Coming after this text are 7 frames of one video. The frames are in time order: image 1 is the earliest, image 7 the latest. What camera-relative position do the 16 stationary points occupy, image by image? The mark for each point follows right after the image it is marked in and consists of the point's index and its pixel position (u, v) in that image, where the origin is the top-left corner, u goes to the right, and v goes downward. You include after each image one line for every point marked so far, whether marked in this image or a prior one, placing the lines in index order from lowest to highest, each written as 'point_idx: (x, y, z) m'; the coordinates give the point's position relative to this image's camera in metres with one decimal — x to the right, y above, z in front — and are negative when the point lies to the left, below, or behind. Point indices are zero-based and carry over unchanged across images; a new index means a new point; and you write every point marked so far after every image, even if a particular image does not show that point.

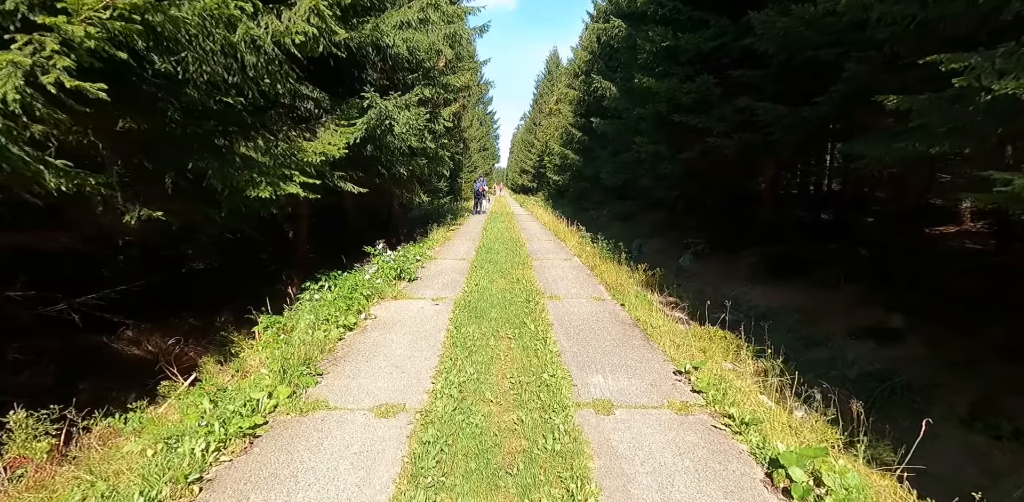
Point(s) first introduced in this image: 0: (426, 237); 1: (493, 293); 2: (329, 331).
0: (-2.4, +0.4, +12.6) m
1: (-0.3, -0.6, +6.7) m
2: (-2.0, -0.9, +4.8) m
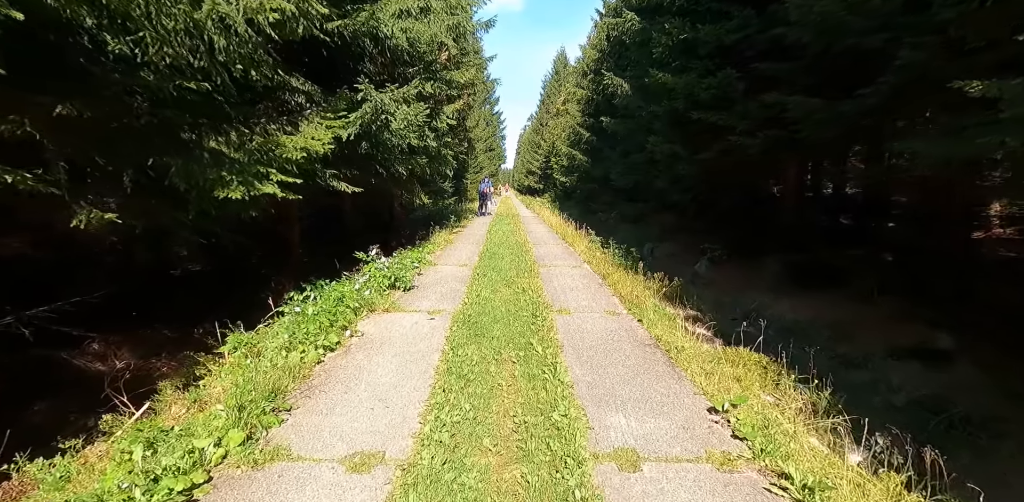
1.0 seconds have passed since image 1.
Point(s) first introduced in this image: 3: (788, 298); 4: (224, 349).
0: (-2.3, +0.3, +12.0) m
1: (-0.2, -0.7, +6.0) m
2: (-2.0, -1.0, +4.2) m
3: (+5.4, -0.9, +8.7) m
4: (-2.8, -0.9, +4.4) m
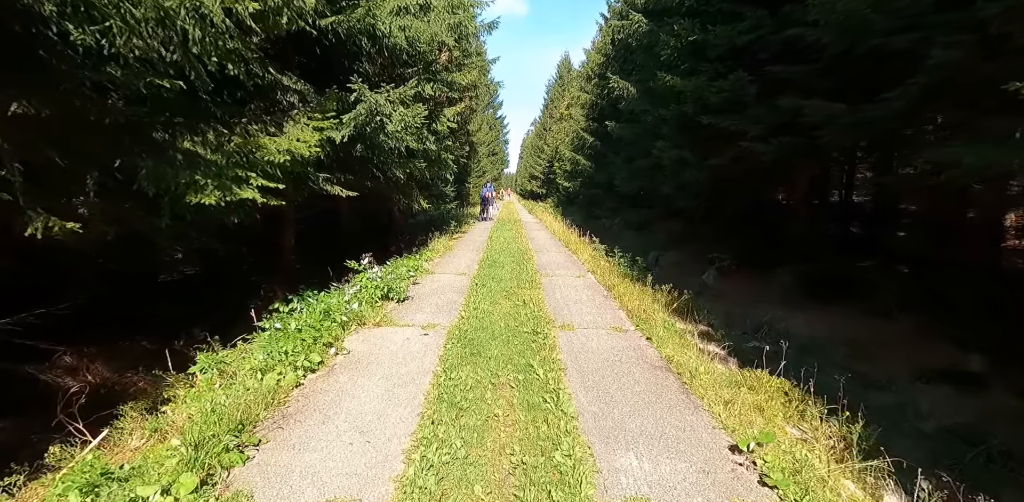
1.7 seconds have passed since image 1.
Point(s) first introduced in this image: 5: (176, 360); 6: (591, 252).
0: (-2.2, +0.1, +11.7) m
1: (-0.2, -0.9, +5.6) m
2: (-2.0, -1.1, +3.8) m
3: (+5.5, -1.1, +8.3) m
4: (-2.8, -1.0, +4.0) m
5: (-4.2, -1.4, +5.6) m
6: (+2.0, 0.0, +11.1) m
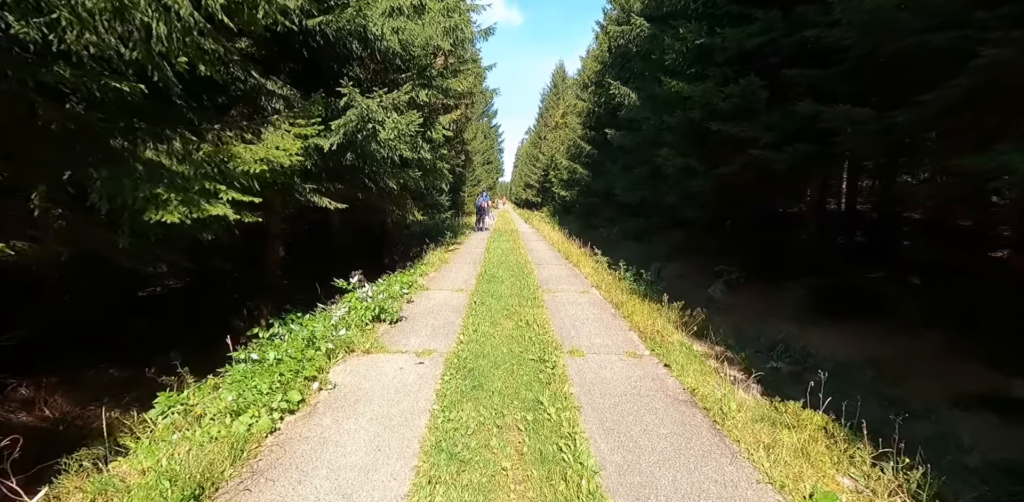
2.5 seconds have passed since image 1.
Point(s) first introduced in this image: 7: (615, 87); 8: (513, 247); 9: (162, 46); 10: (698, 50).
0: (-2.3, -0.2, +11.2) m
1: (-0.2, -1.1, +5.2) m
2: (-1.9, -1.3, +3.3) m
3: (+5.5, -1.4, +7.8) m
4: (-2.8, -1.2, +3.5) m
5: (-4.2, -1.6, +5.0) m
6: (+1.9, -0.3, +10.6) m
7: (+3.3, +5.3, +14.5) m
8: (+0.1, +0.1, +14.5) m
9: (-2.9, +1.7, +3.7) m
10: (+3.8, +4.2, +9.2) m
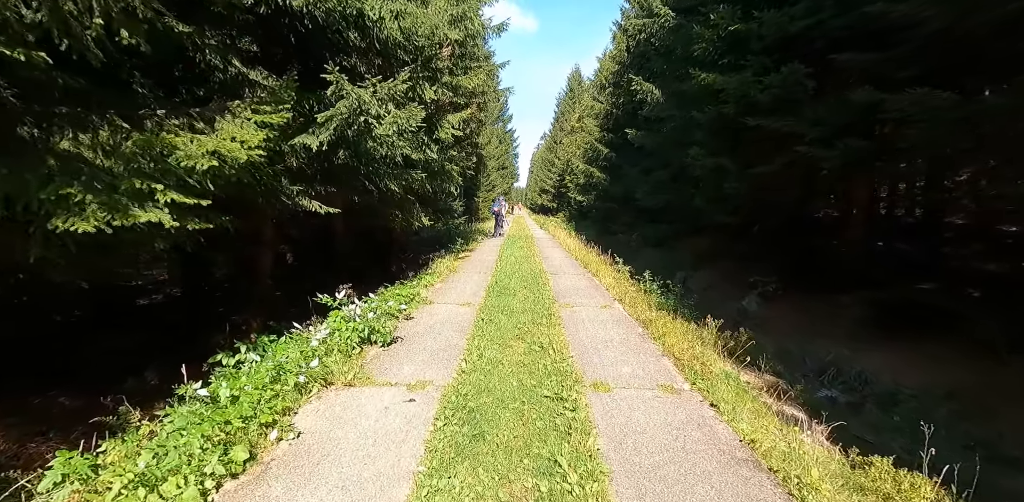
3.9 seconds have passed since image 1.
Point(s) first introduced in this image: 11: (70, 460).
0: (-2.0, -0.4, +10.4) m
1: (-0.1, -1.2, +4.3) m
2: (-1.9, -1.3, +2.5) m
3: (+5.7, -1.5, +6.8) m
4: (-2.7, -1.3, +2.7) m
5: (-4.1, -1.7, +4.3) m
6: (+2.2, -0.5, +9.7) m
7: (+3.8, +5.1, +13.6) m
8: (+0.5, -0.1, +13.6) m
9: (-2.8, +1.6, +2.9) m
10: (+4.0, +4.0, +8.3) m
11: (-2.7, -1.3, +2.8) m
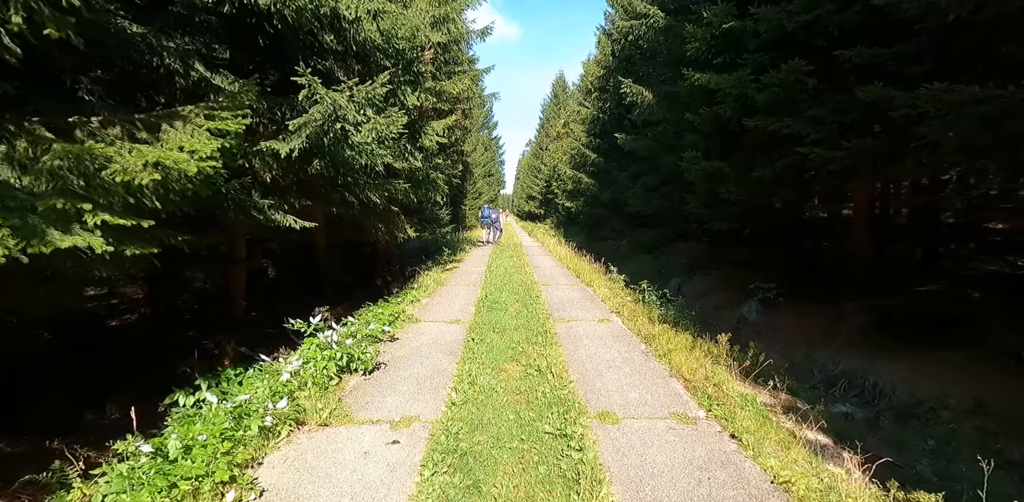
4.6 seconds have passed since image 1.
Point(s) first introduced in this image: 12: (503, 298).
0: (-2.2, -0.7, +9.9) m
1: (-0.1, -1.4, +3.8) m
2: (-1.8, -1.5, +2.0) m
3: (+5.6, -1.6, +6.5) m
4: (-2.7, -1.5, +2.2) m
5: (-4.1, -1.9, +3.7) m
6: (+2.0, -0.7, +9.3) m
7: (+3.4, +4.9, +13.3) m
8: (+0.2, -0.4, +13.2) m
9: (-2.9, +1.4, +2.5) m
10: (+3.8, +3.9, +8.0) m
11: (-2.7, -1.4, +2.3) m
12: (-0.2, -0.9, +8.0) m
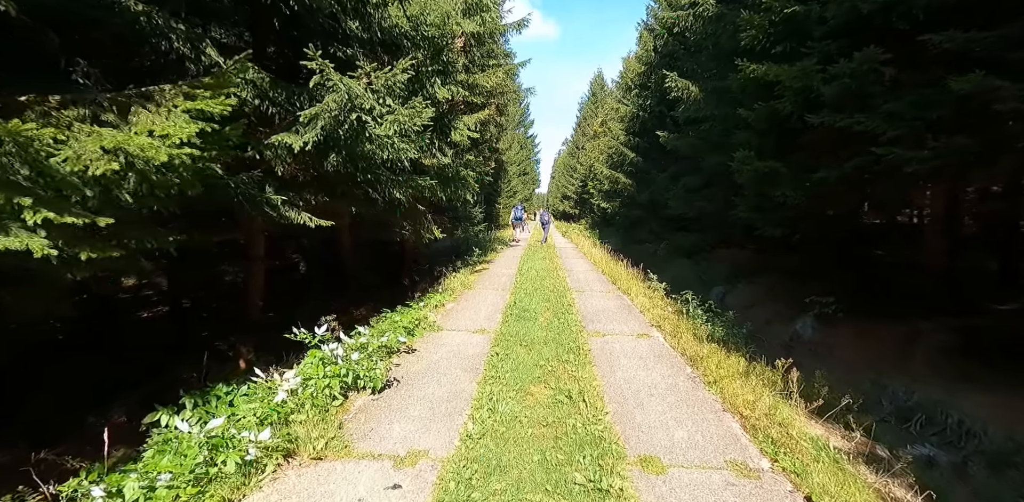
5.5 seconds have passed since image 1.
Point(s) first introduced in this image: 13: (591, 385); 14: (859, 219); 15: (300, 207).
0: (-1.5, -0.7, +9.4) m
1: (+0.1, -1.4, +3.3) m
2: (-1.8, -1.5, +1.6) m
3: (+5.9, -1.8, +5.5) m
4: (-2.7, -1.5, +1.8) m
5: (-3.9, -1.9, +3.4) m
6: (+2.6, -0.8, +8.6) m
7: (+4.4, +4.7, +12.5) m
8: (+1.1, -0.4, +12.6) m
9: (-2.7, +1.4, +2.1) m
10: (+4.4, +3.7, +7.1) m
11: (-2.6, -1.5, +1.9) m
12: (+0.3, -0.9, +7.4) m
13: (+0.8, -1.3, +4.4) m
14: (+7.1, +0.6, +8.8) m
15: (-2.7, +0.6, +5.6) m
